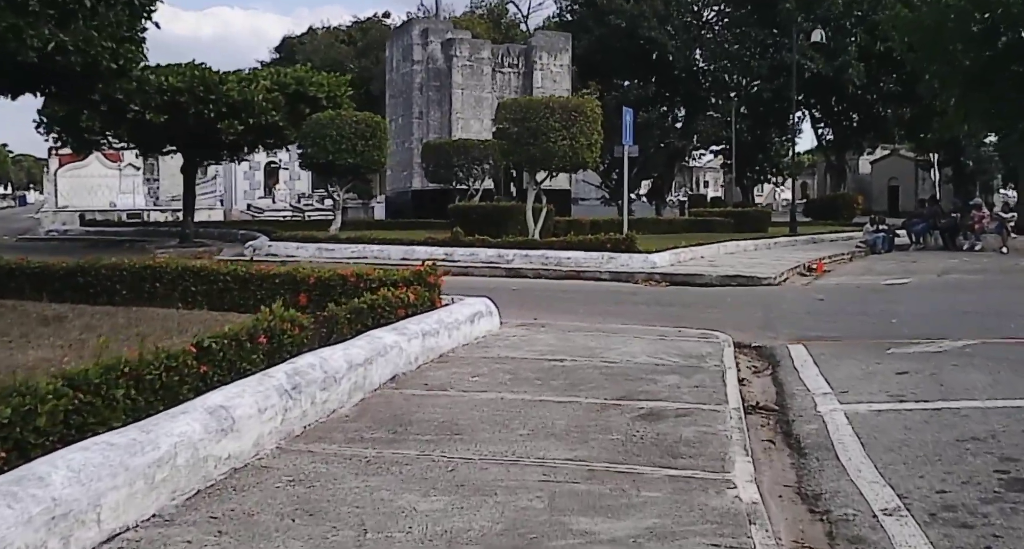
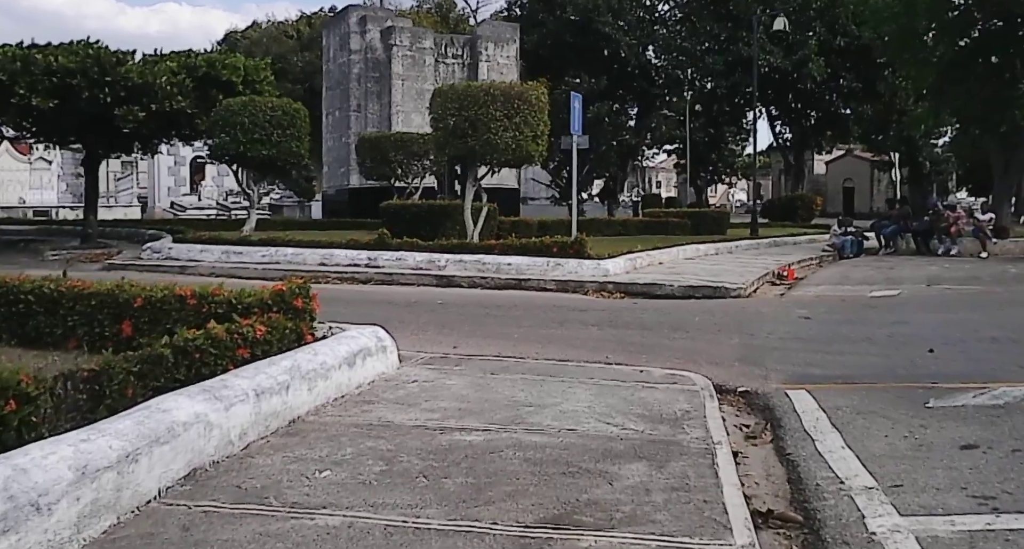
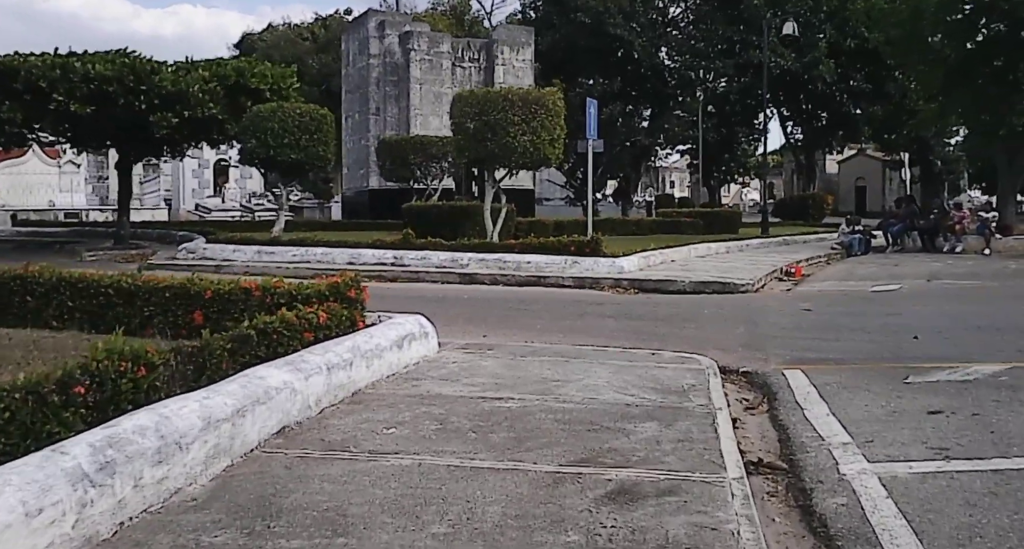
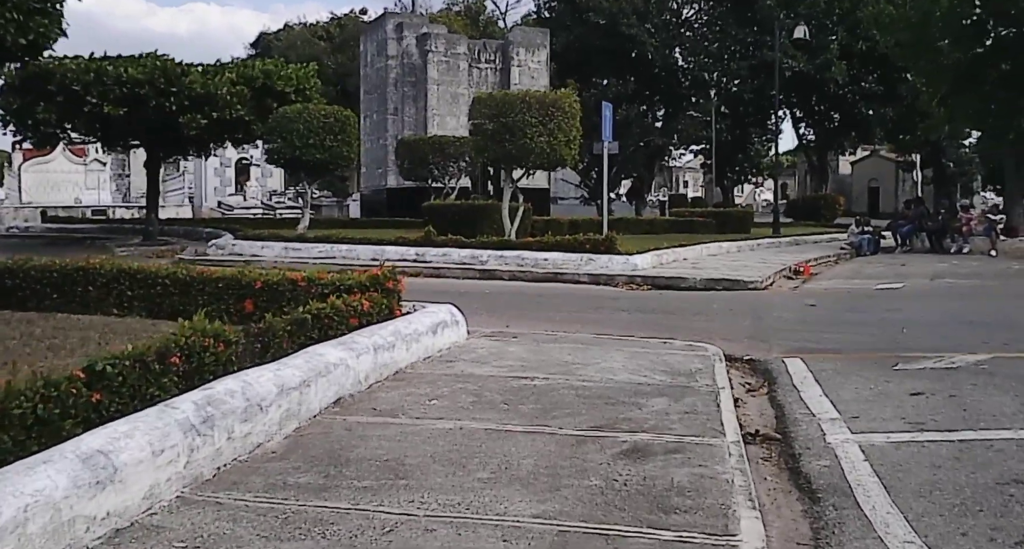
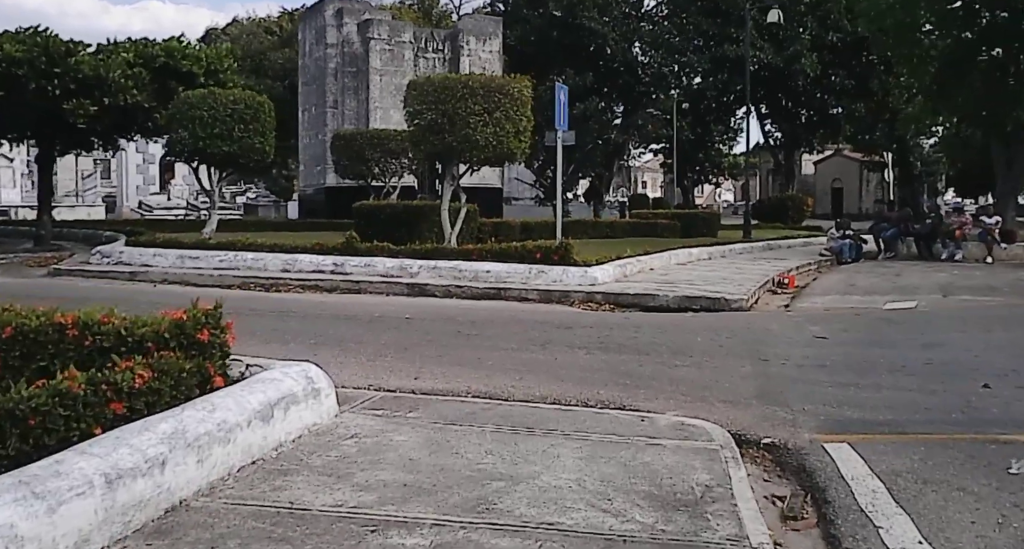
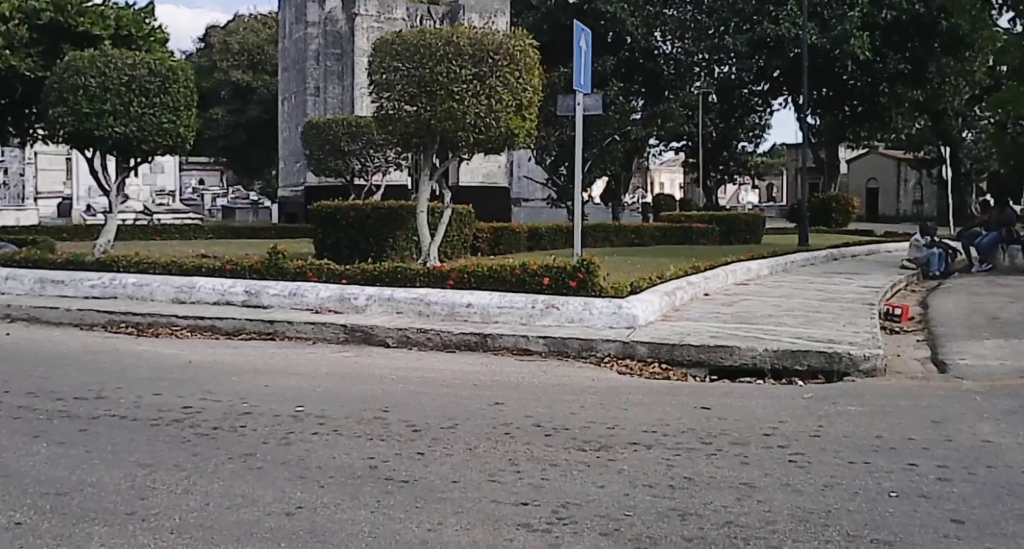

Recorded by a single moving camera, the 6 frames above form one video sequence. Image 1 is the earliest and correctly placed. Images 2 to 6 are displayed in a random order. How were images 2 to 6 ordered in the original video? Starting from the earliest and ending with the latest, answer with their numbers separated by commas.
4, 3, 2, 5, 6
